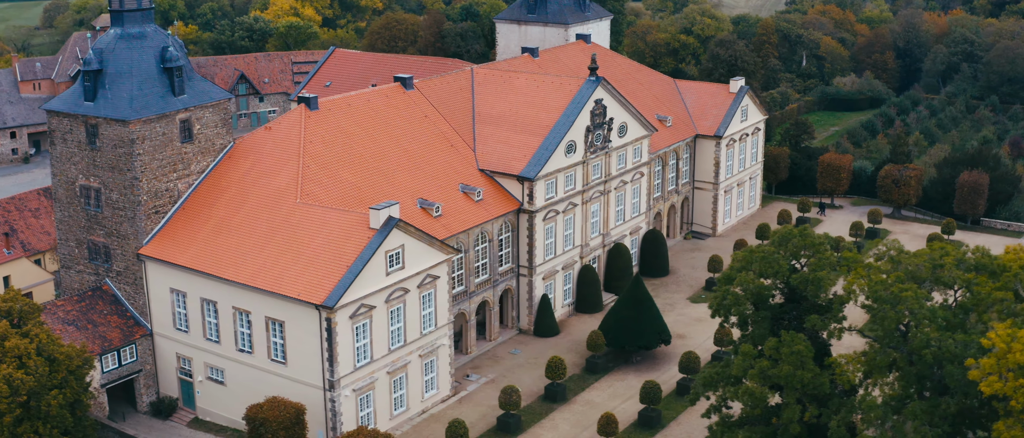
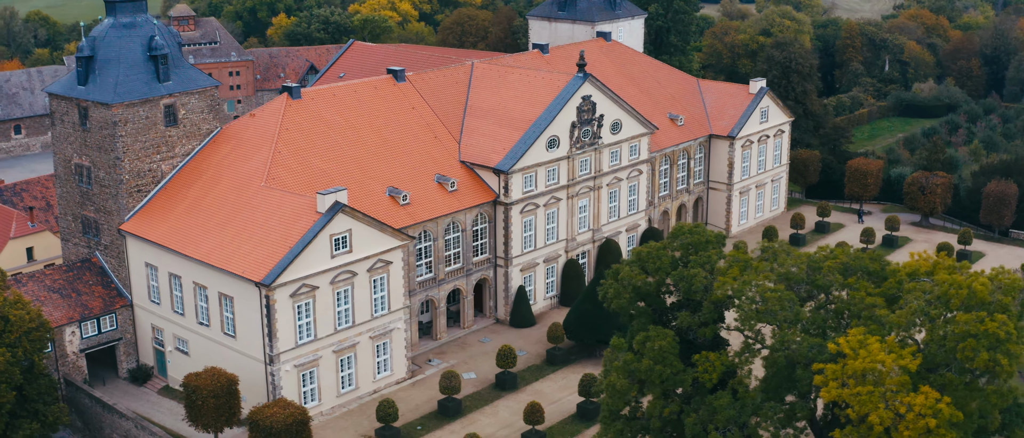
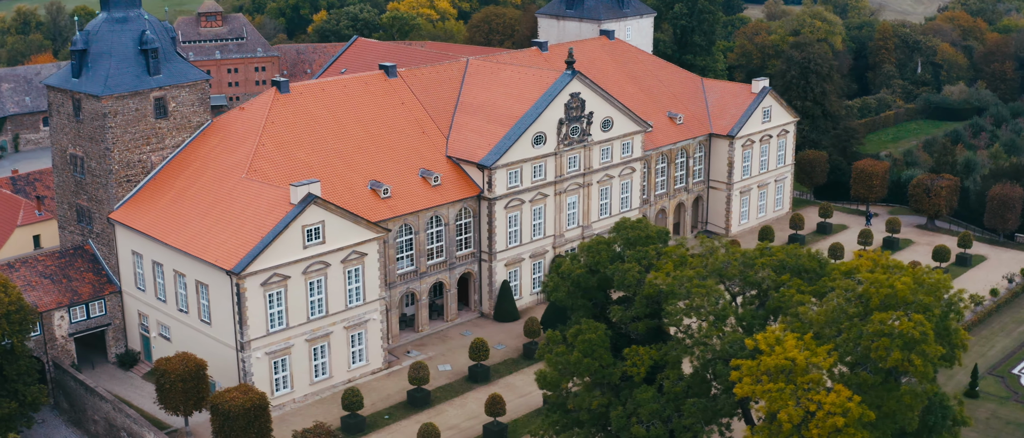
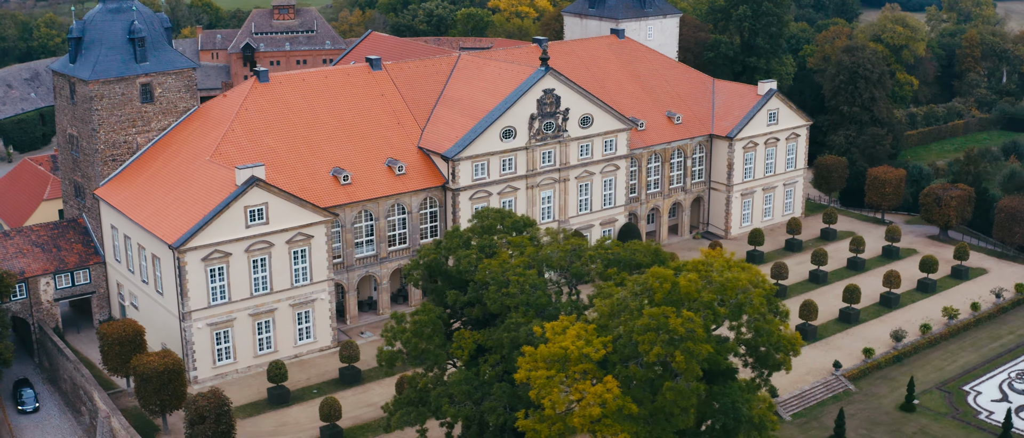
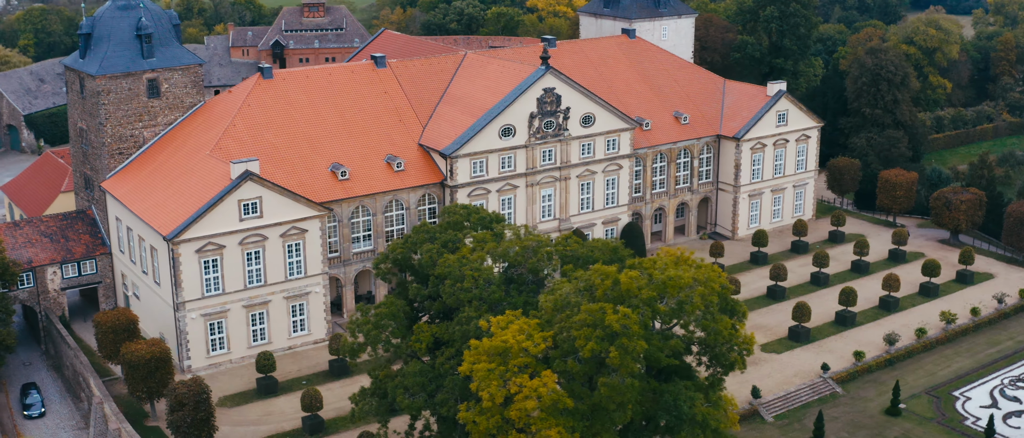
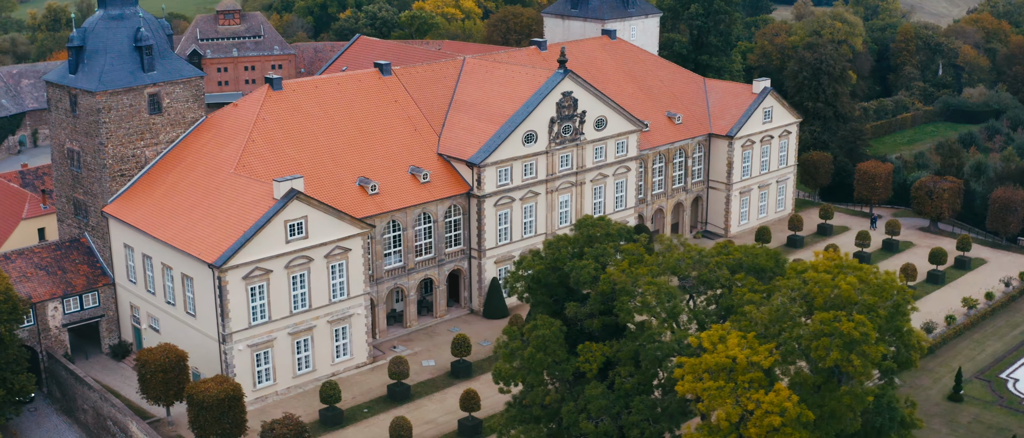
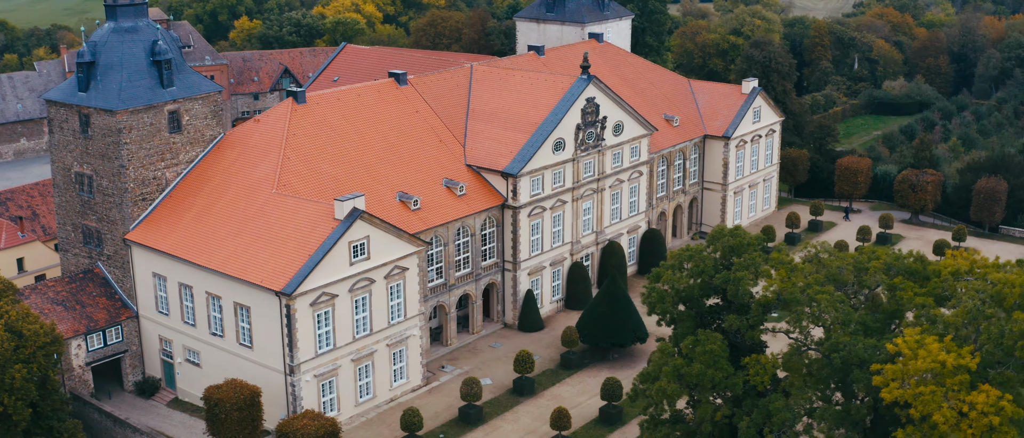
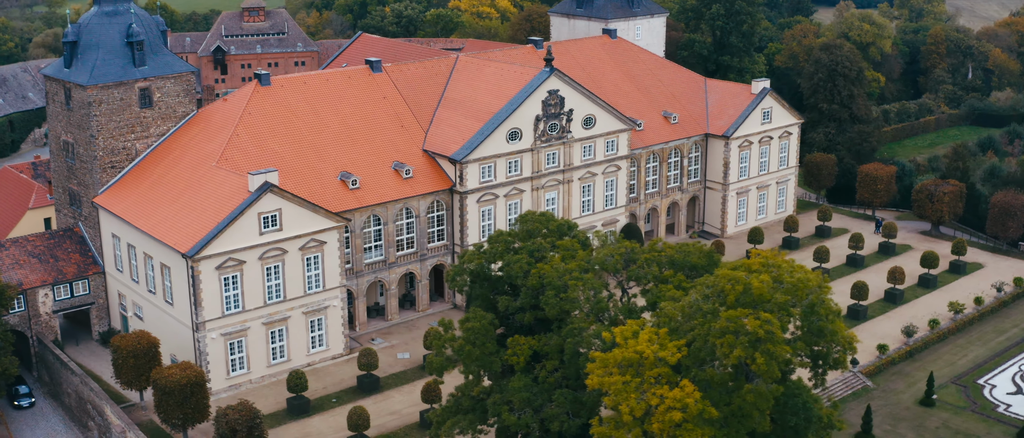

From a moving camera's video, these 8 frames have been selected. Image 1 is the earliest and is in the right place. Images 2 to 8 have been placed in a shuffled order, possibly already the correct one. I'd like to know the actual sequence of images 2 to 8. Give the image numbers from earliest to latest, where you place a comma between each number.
7, 2, 3, 6, 8, 4, 5
